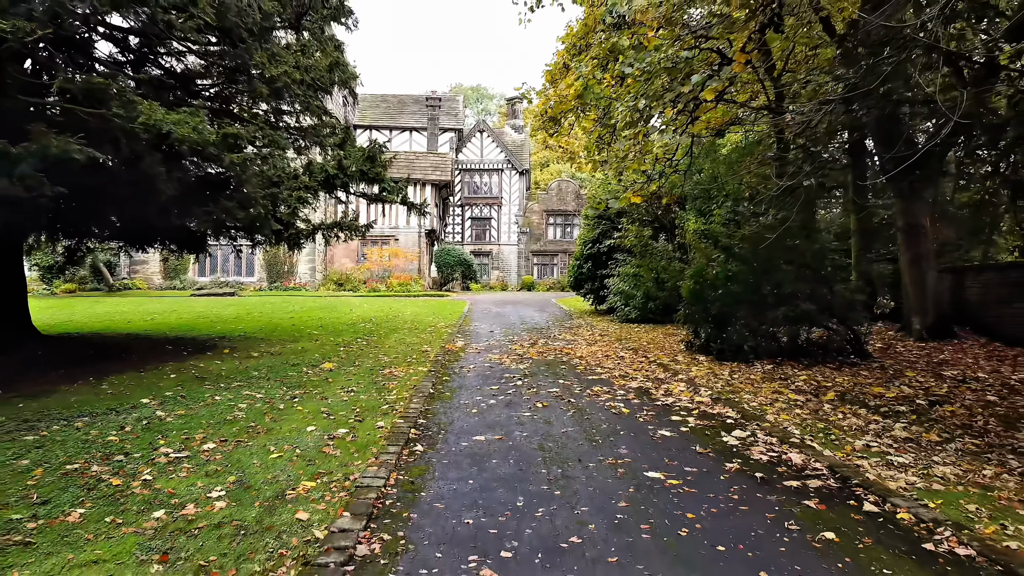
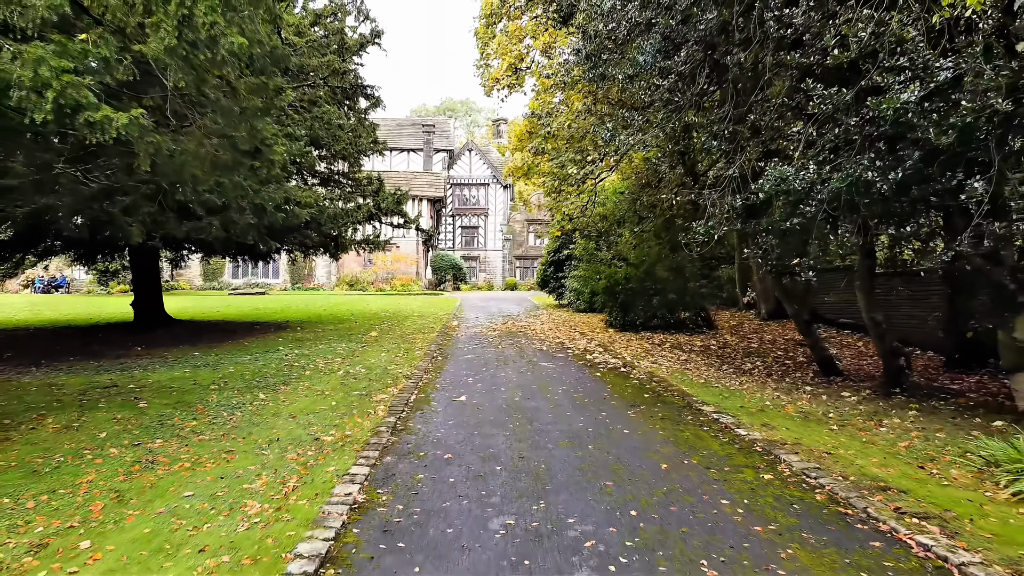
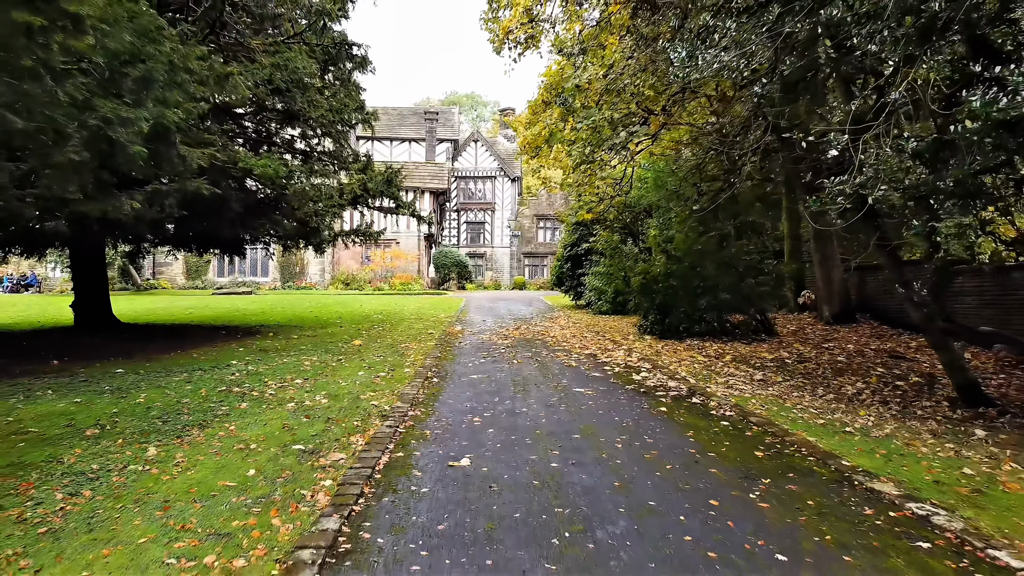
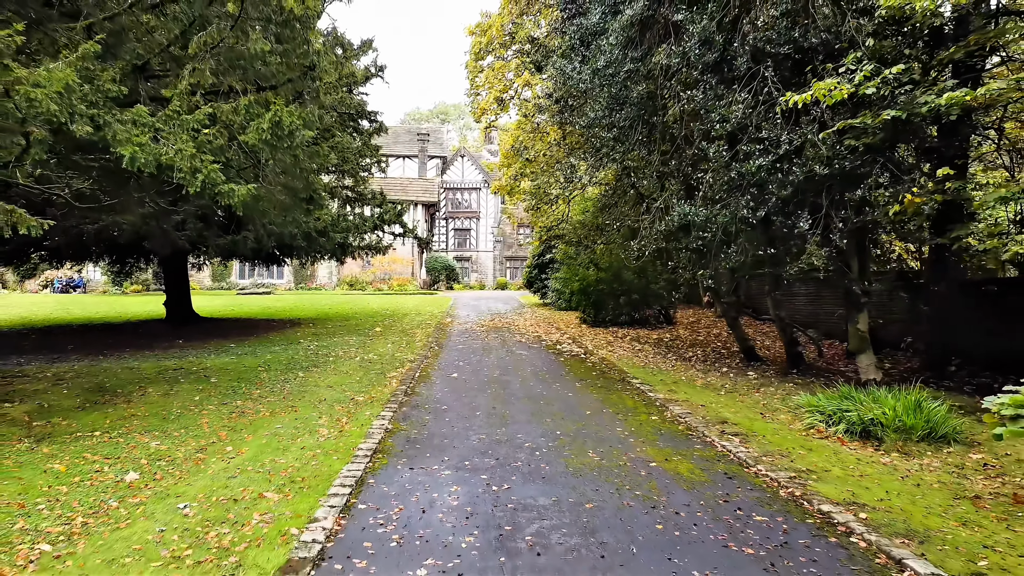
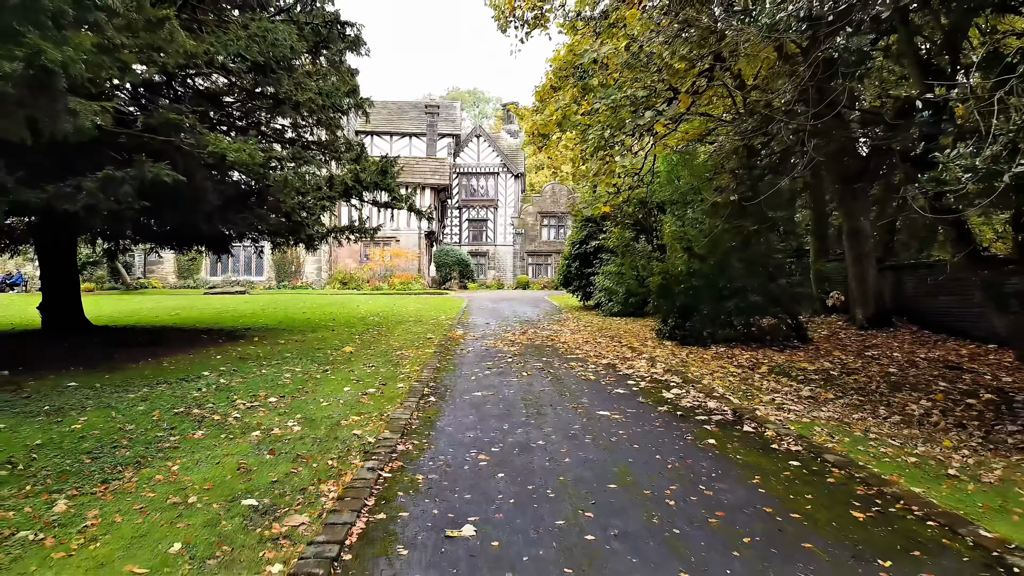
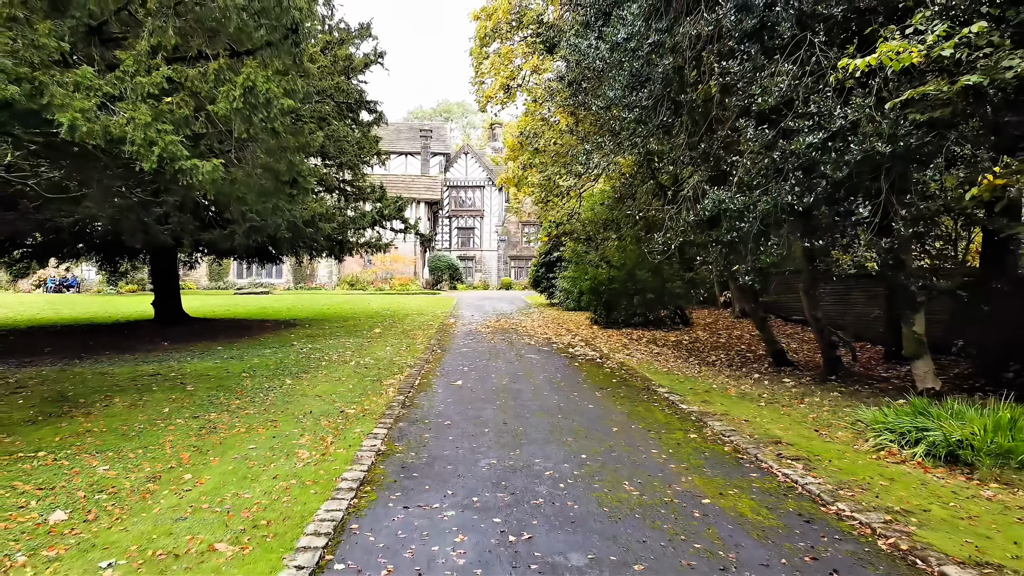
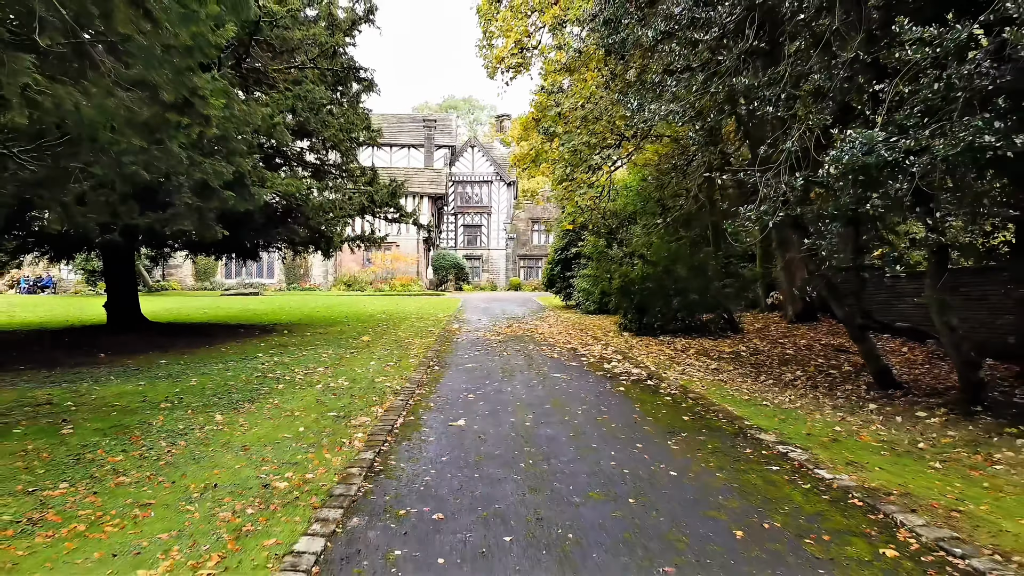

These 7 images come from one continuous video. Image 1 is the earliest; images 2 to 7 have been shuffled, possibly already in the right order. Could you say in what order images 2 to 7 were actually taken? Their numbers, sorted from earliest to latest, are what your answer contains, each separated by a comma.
5, 3, 7, 2, 6, 4
